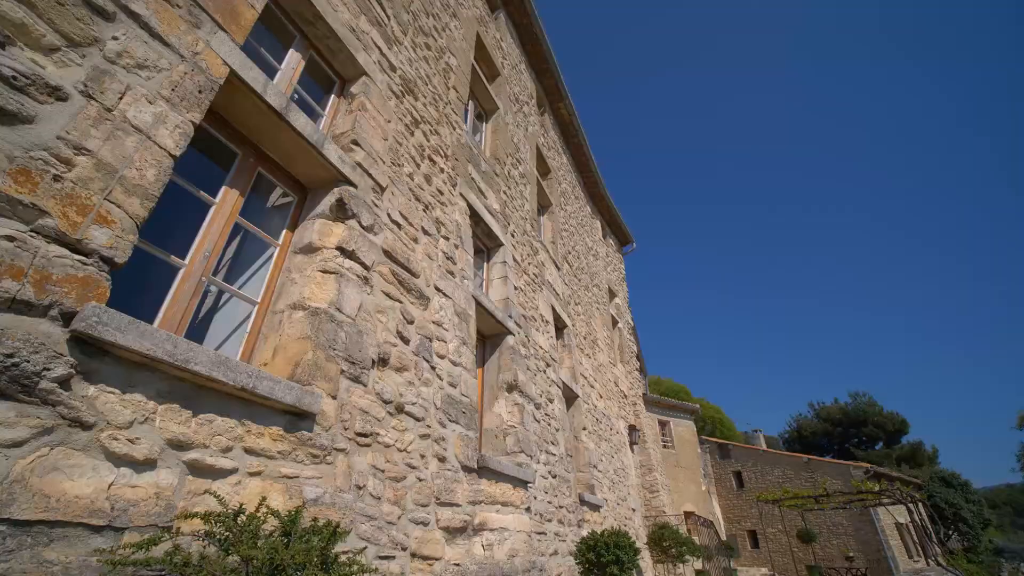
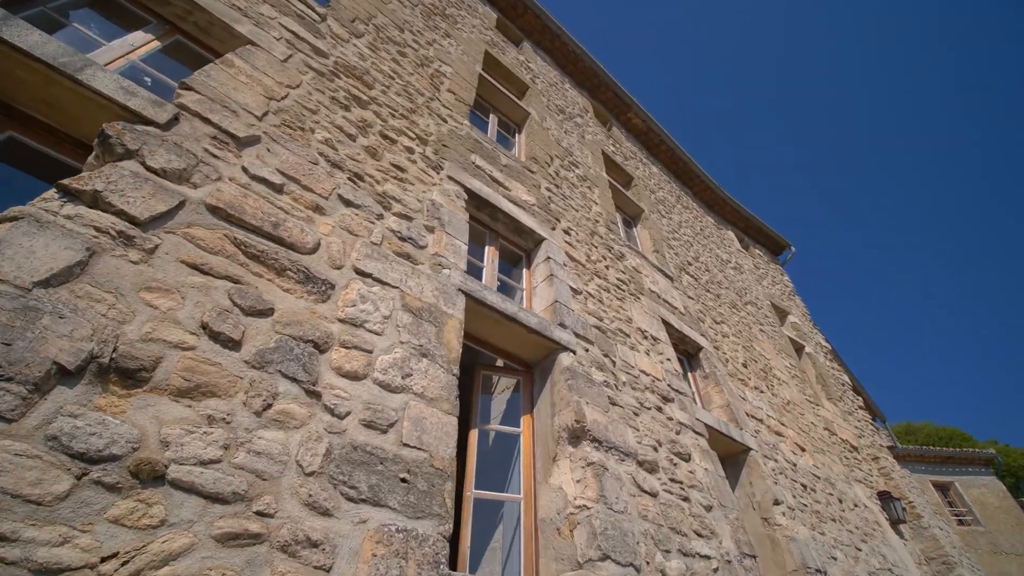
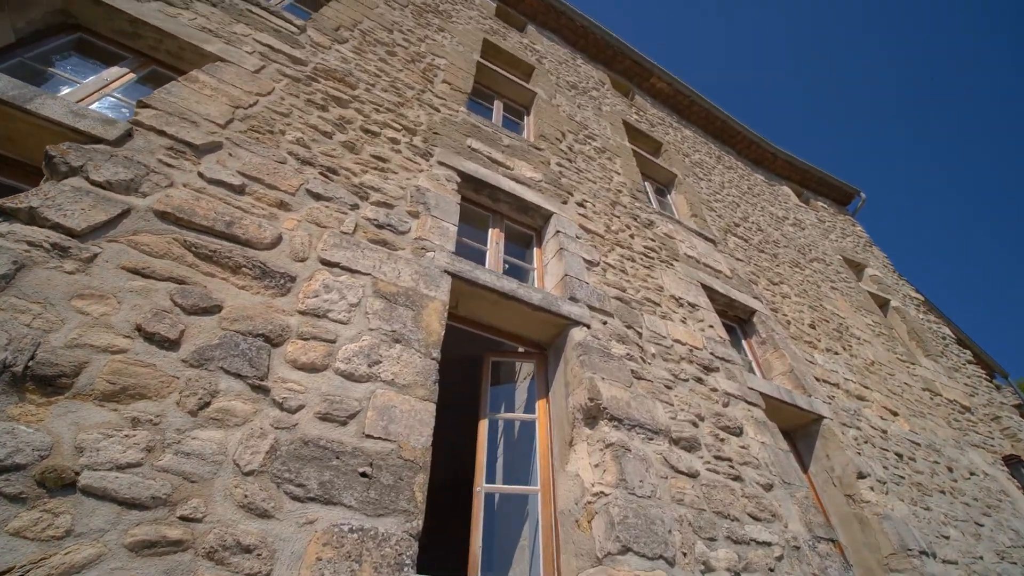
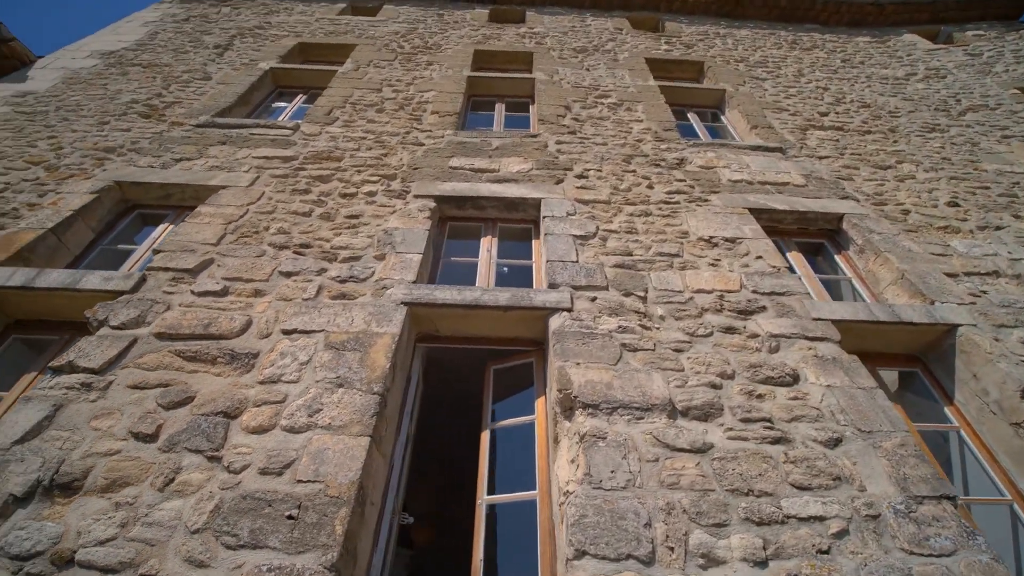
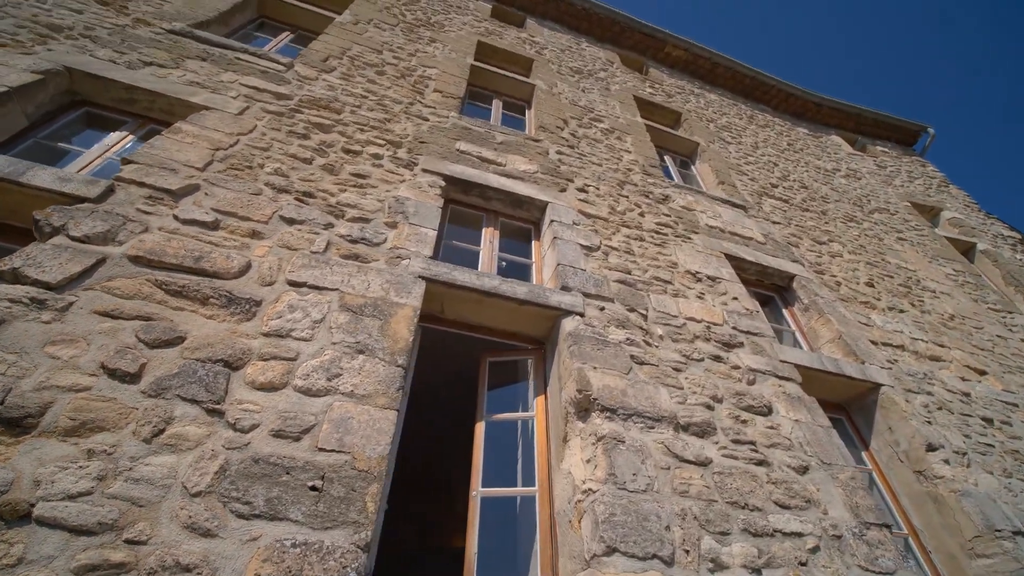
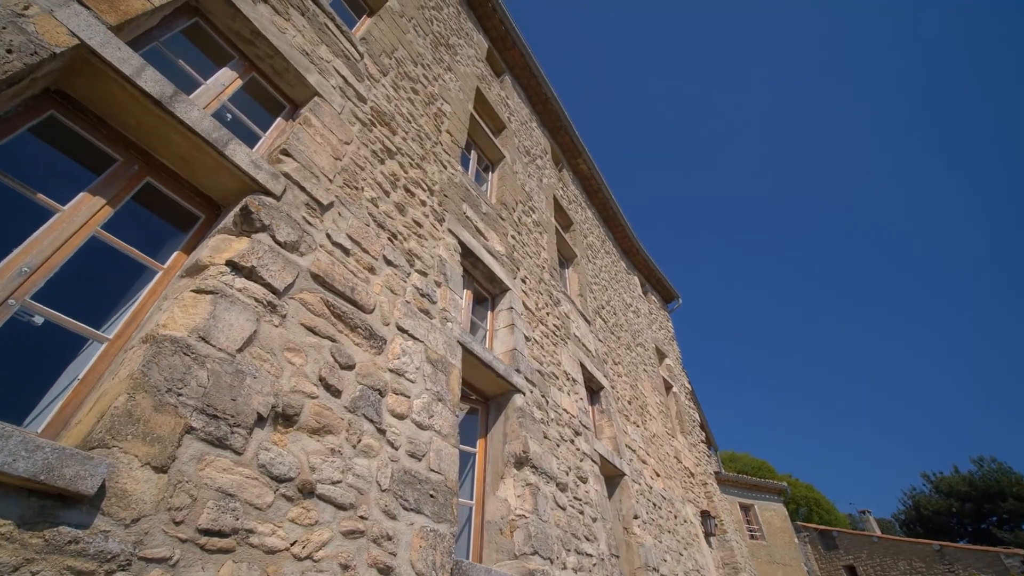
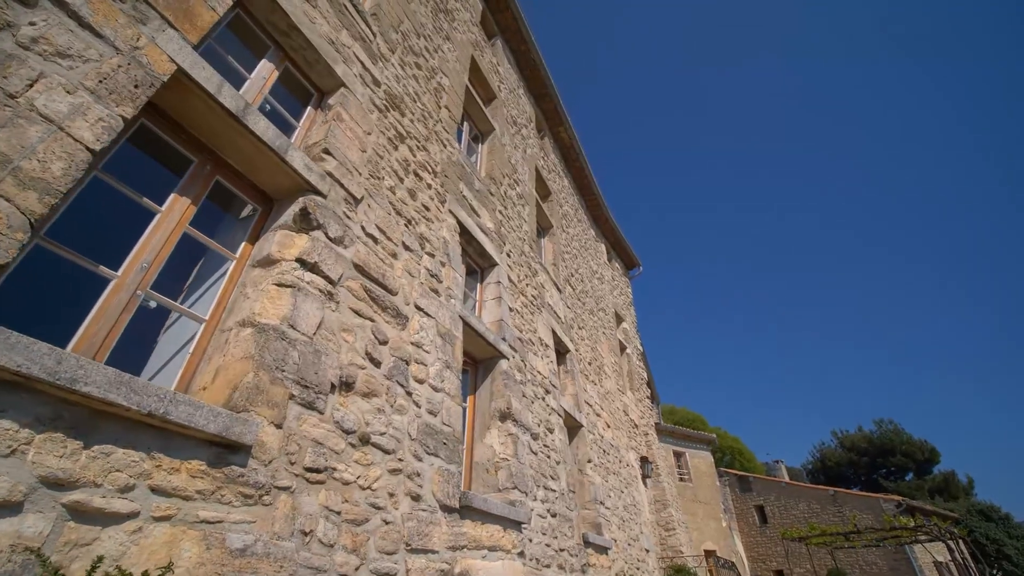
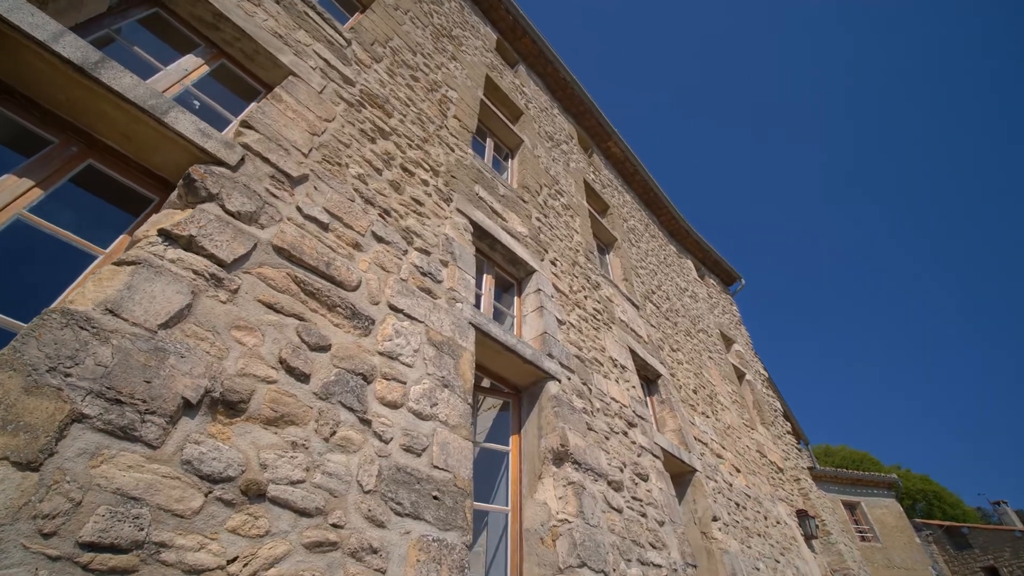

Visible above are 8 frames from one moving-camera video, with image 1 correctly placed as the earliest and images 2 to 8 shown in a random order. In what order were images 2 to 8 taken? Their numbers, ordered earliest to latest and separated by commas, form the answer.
7, 6, 8, 2, 3, 5, 4
